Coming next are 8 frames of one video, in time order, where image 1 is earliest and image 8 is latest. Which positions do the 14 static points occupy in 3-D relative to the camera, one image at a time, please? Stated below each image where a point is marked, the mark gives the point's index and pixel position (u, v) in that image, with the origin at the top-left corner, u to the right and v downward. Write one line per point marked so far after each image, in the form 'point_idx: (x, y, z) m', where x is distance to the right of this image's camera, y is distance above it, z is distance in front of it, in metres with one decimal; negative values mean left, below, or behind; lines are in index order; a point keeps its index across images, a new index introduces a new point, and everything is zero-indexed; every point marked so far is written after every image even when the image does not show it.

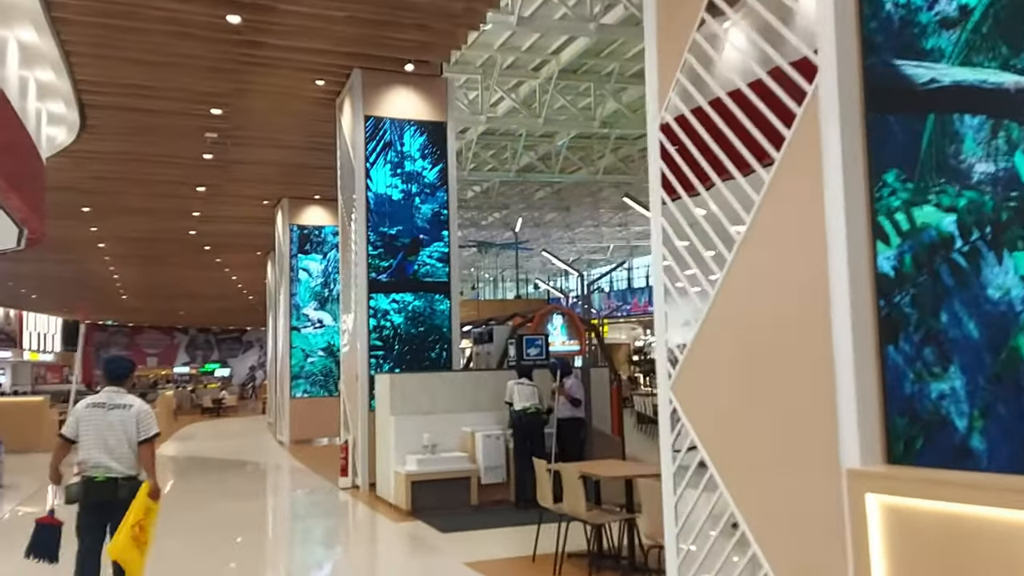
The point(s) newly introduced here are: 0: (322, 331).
0: (-3.4, -0.8, +14.7) m
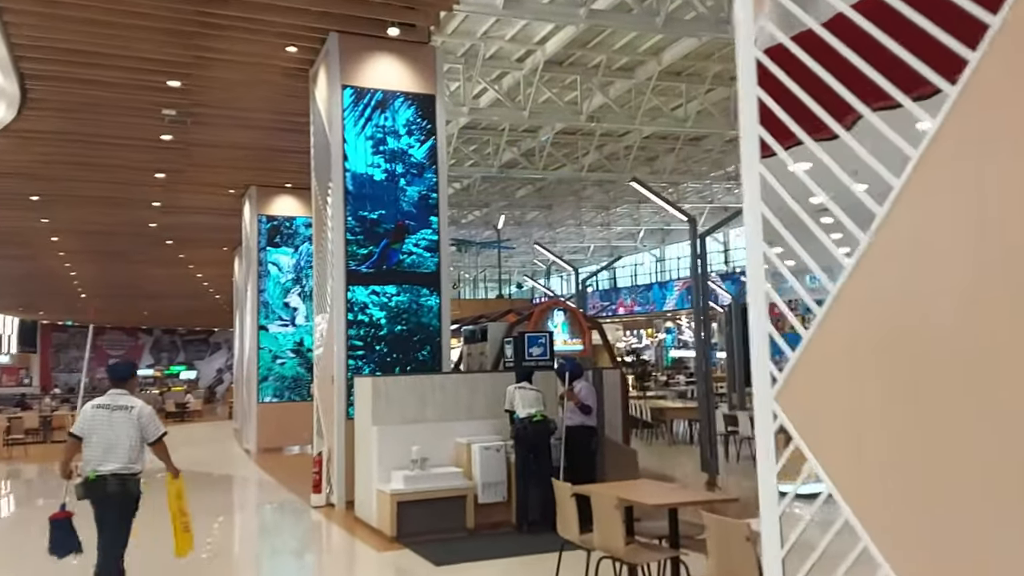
0: (-3.6, -0.7, +13.7) m
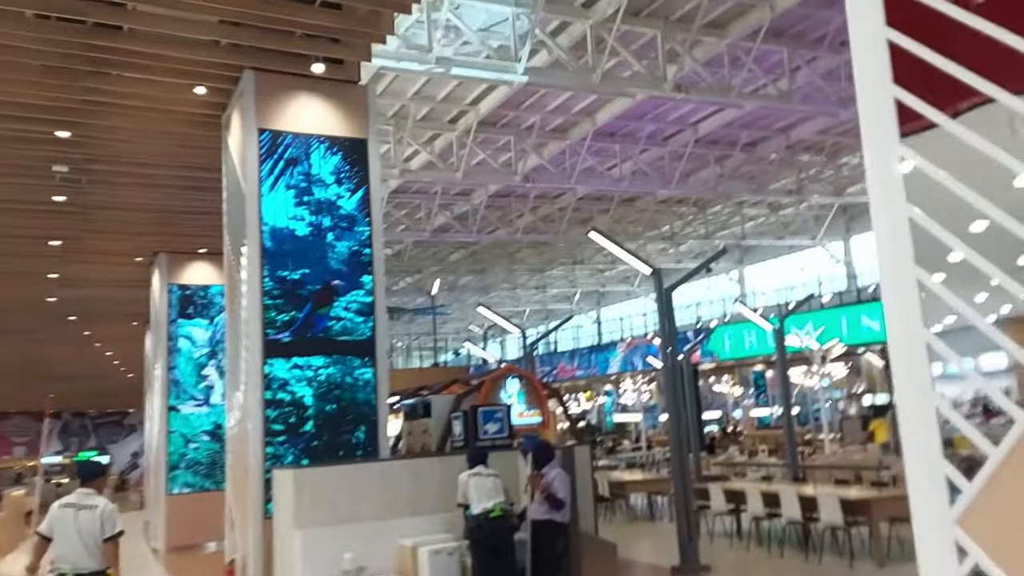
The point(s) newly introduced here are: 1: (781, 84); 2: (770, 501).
0: (-4.5, -1.8, +12.4) m
1: (+5.4, +4.1, +16.7) m
2: (+2.8, -2.3, +8.9) m
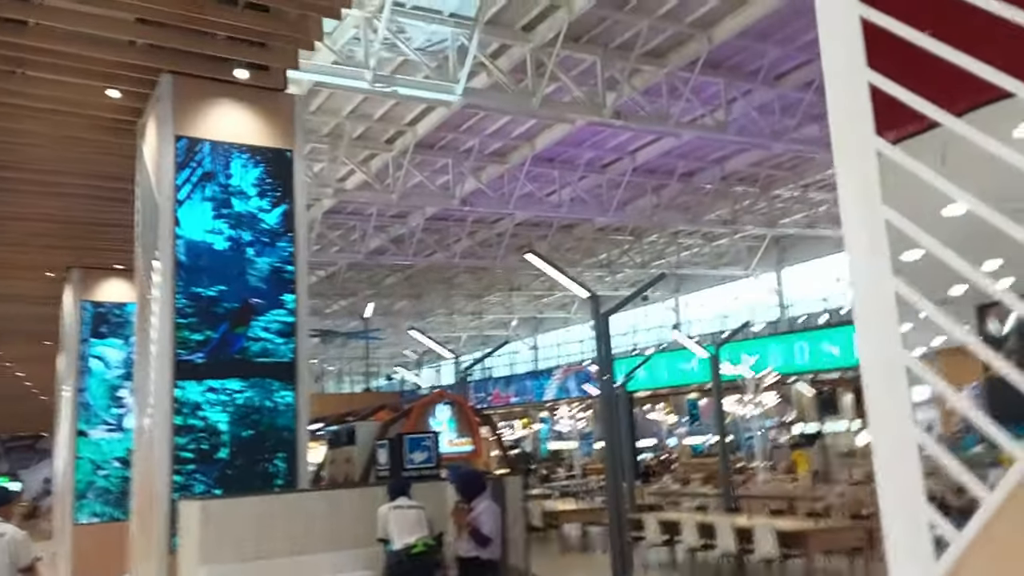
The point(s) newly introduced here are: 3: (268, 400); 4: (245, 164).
0: (-5.5, -2.1, +11.7) m
1: (+4.1, +3.5, +16.9) m
2: (+2.1, -2.6, +8.8) m
3: (-1.9, -0.8, +6.4) m
4: (-2.1, +1.0, +6.5) m
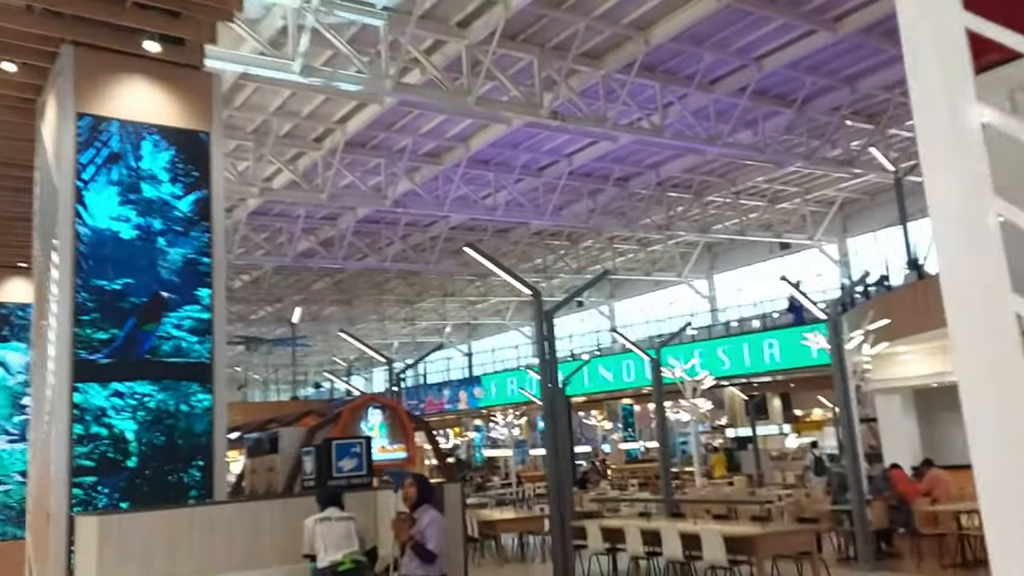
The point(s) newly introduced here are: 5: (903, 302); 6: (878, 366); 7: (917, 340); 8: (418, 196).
0: (-6.3, -2.1, +10.8) m
1: (+2.8, +3.4, +16.9) m
2: (+1.4, -2.6, +8.5) m
3: (-2.3, -0.8, +5.8) m
4: (-2.5, +1.0, +6.0) m
5: (+5.6, -0.2, +11.9) m
6: (+6.1, -1.3, +13.8) m
7: (+6.0, -0.7, +12.2) m
8: (-2.2, +2.2, +19.6) m
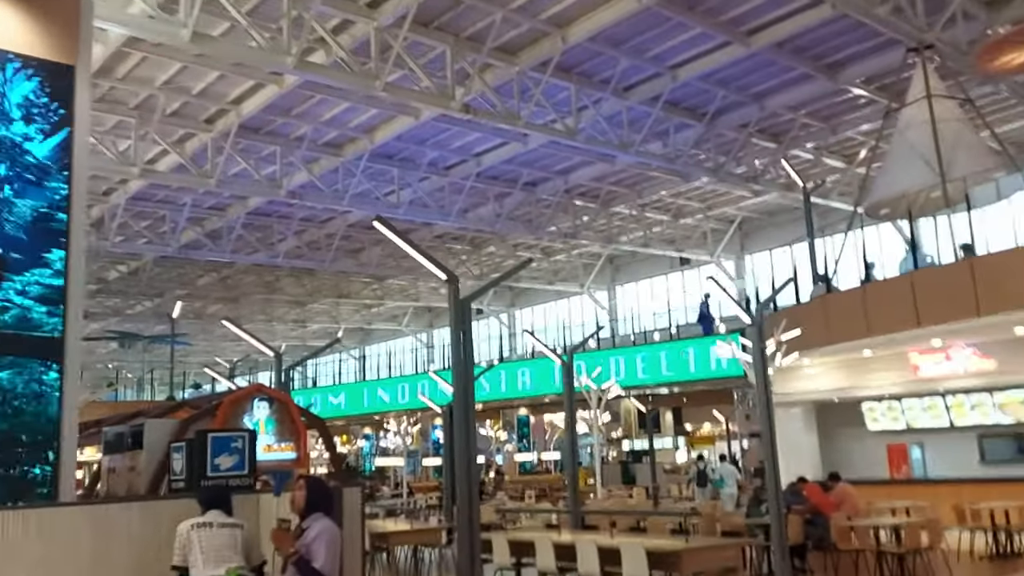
0: (-7.5, -1.7, +9.3) m
1: (+1.1, +3.3, +16.5) m
2: (+0.5, -2.5, +8.0) m
3: (-2.8, -0.6, +4.9) m
4: (-3.0, +1.2, +5.0) m
5: (+4.3, -0.4, +11.9) m
6: (+4.4, -1.5, +13.8) m
7: (+4.6, -0.9, +12.2) m
8: (-4.3, +2.2, +18.6) m
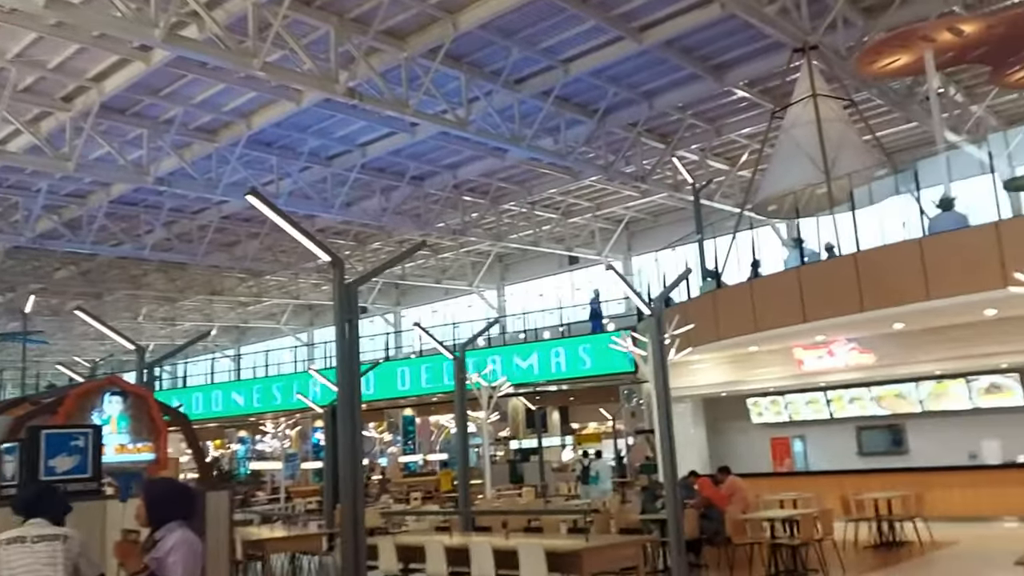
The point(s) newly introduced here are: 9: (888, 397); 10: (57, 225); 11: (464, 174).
0: (-8.6, -1.6, +7.8) m
1: (-1.1, +3.4, +16.1) m
2: (-0.6, -2.4, +7.5) m
3: (-3.4, -0.4, +4.0) m
4: (-3.5, +1.4, +4.1) m
5: (+2.7, -0.3, +11.9) m
6: (+2.6, -1.5, +13.9) m
7: (+2.9, -0.9, +12.3) m
8: (-6.7, +2.4, +17.4) m
9: (+6.2, -1.8, +13.8) m
10: (-10.2, +1.5, +18.9) m
11: (-1.1, +2.7, +19.5) m
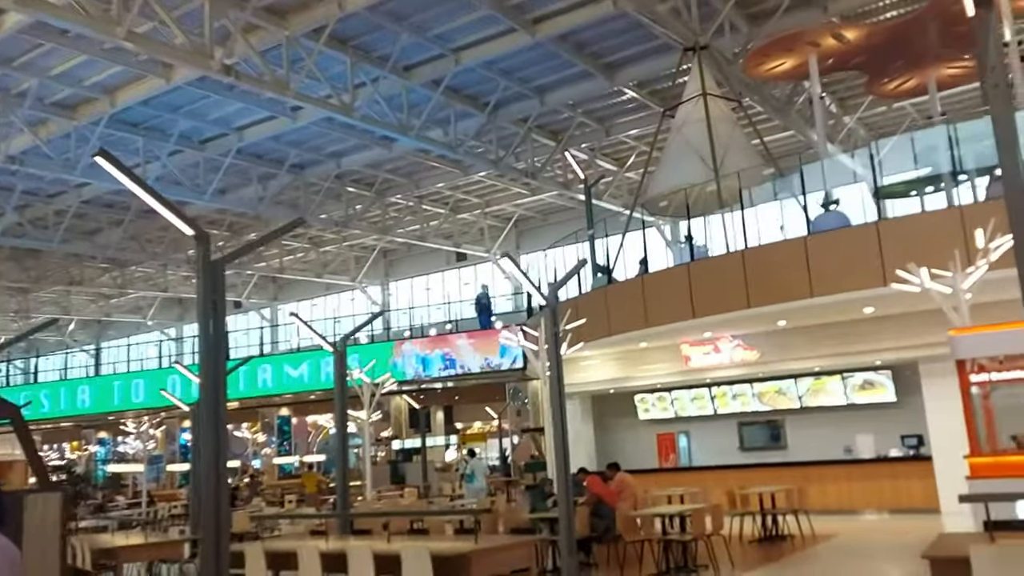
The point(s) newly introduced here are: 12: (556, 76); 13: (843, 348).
0: (-9.5, -1.3, +6.1) m
1: (-3.1, +3.5, +15.4) m
2: (-1.6, -2.3, +7.0) m
3: (-3.8, -0.3, +3.1) m
4: (-4.0, +1.6, +3.2) m
5: (+1.1, -0.2, +11.8) m
6: (+0.7, -1.4, +13.7) m
7: (+1.3, -0.8, +12.2) m
8: (-8.9, +2.6, +16.0) m
9: (+4.3, -1.8, +14.1) m
10: (-12.6, +1.8, +16.9) m
11: (-3.6, +2.8, +18.8) m
12: (+0.9, +4.2, +16.4) m
13: (+4.5, -0.8, +11.5) m
